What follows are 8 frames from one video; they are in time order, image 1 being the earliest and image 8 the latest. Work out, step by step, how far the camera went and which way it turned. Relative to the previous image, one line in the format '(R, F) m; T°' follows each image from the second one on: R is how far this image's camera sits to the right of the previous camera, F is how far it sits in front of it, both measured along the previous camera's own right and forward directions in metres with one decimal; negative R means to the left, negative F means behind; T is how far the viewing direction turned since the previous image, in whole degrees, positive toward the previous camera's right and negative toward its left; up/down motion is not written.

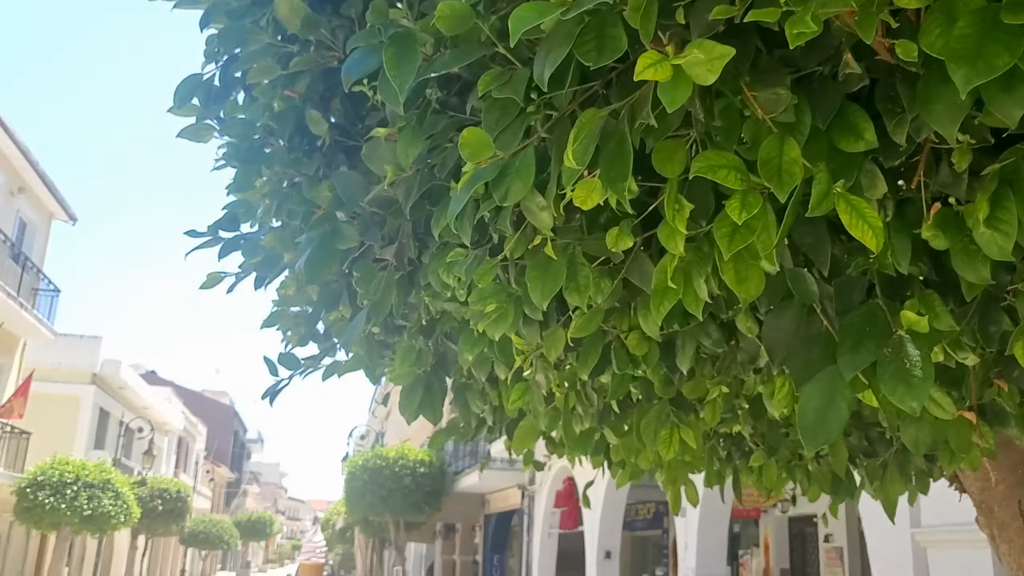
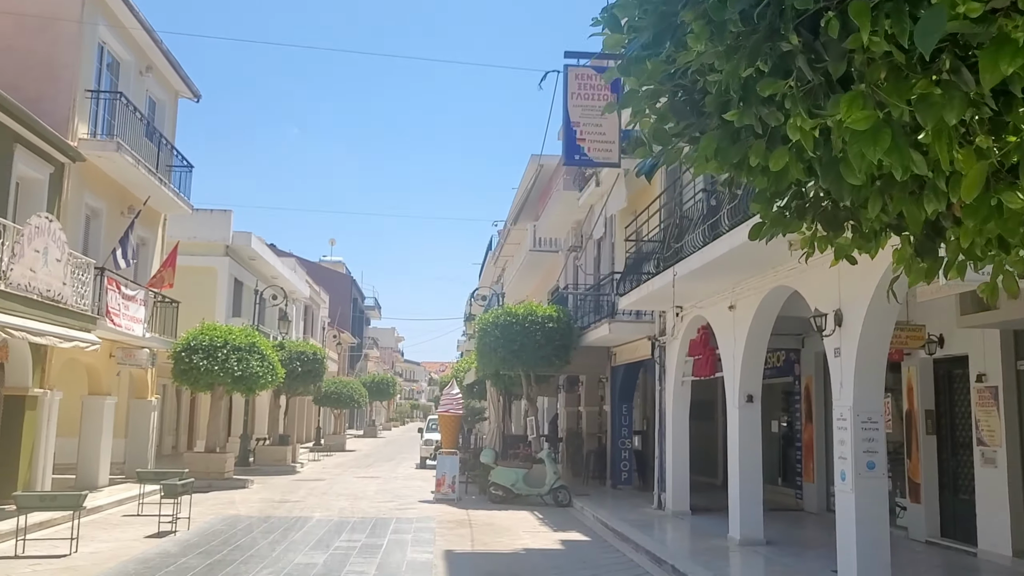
(-0.4, 0.0) m; -6°
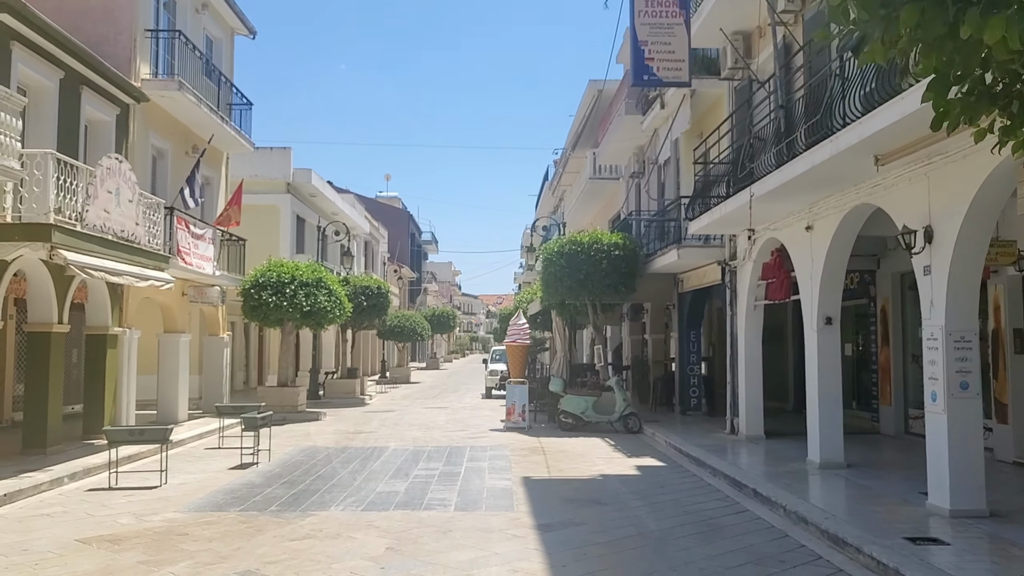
(-0.2, +0.1) m; -3°
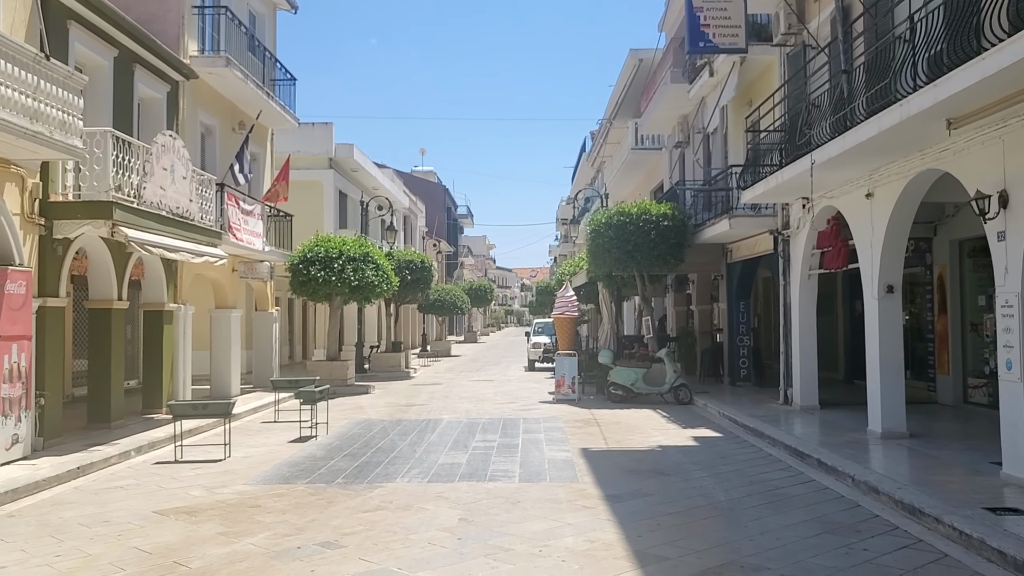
(-0.3, 0.0) m; -2°
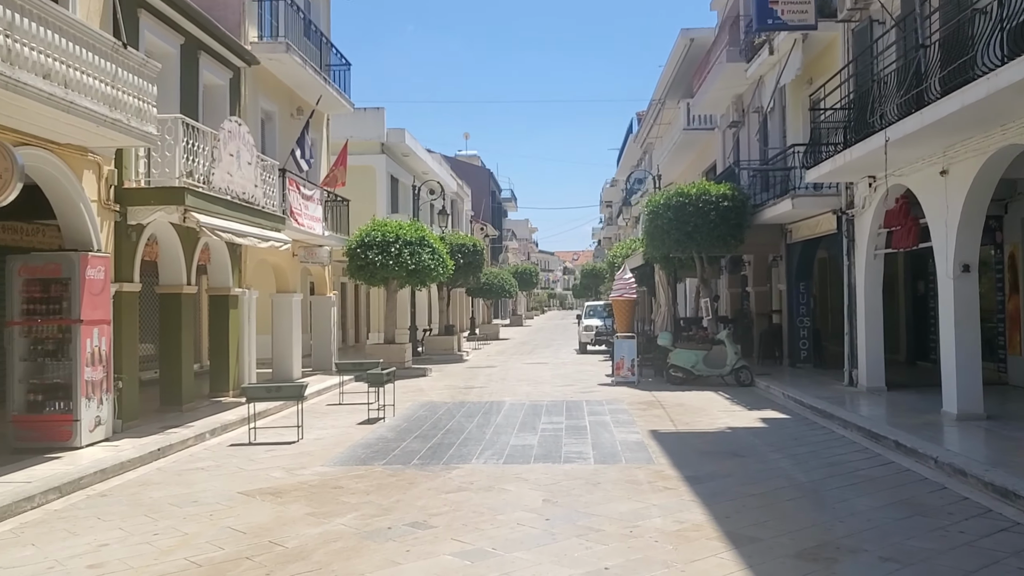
(-0.3, 0.0) m; -2°
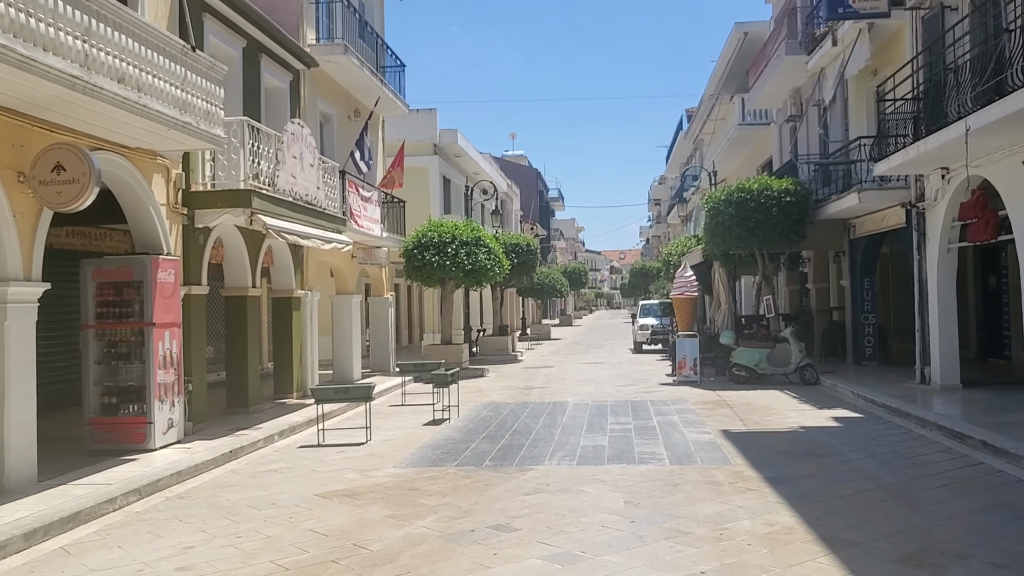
(-0.2, +0.1) m; -3°
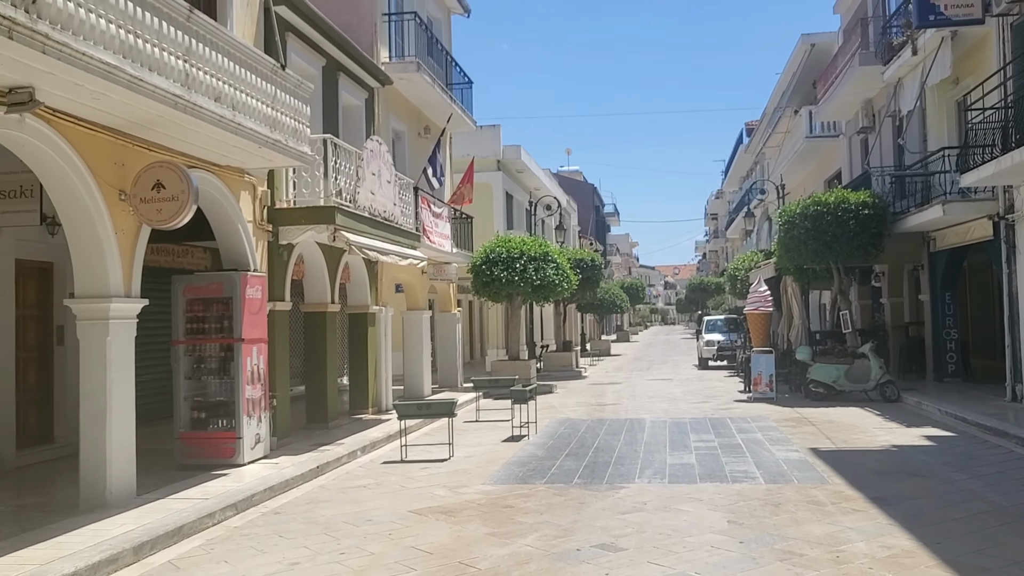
(-0.4, +0.1) m; -3°
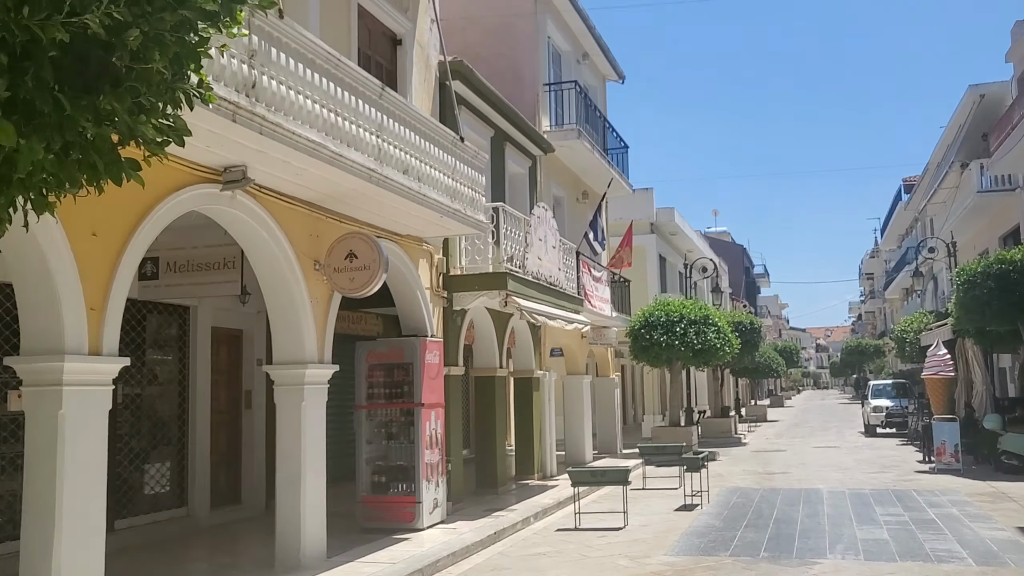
(-0.3, 0.0) m; -8°
